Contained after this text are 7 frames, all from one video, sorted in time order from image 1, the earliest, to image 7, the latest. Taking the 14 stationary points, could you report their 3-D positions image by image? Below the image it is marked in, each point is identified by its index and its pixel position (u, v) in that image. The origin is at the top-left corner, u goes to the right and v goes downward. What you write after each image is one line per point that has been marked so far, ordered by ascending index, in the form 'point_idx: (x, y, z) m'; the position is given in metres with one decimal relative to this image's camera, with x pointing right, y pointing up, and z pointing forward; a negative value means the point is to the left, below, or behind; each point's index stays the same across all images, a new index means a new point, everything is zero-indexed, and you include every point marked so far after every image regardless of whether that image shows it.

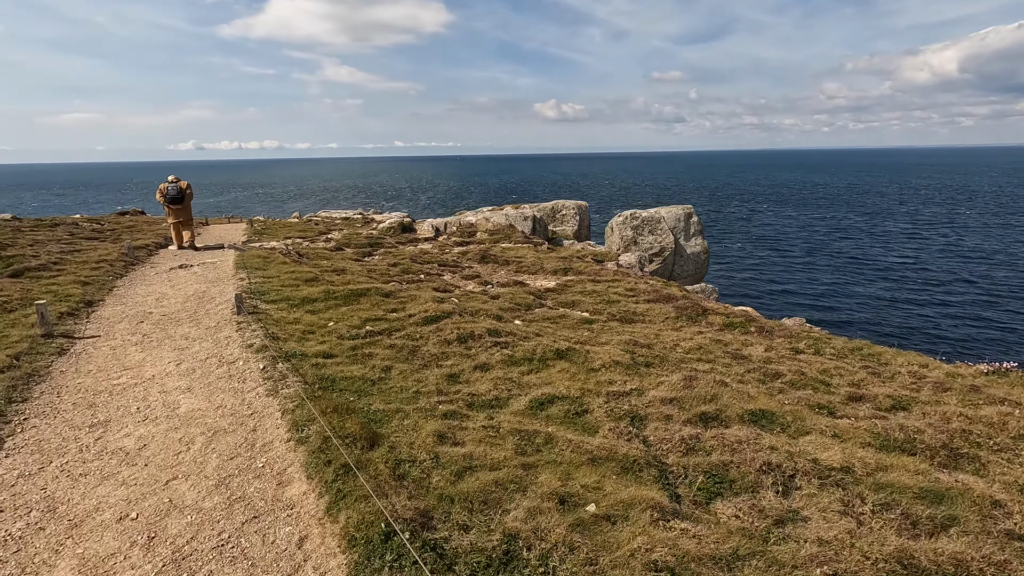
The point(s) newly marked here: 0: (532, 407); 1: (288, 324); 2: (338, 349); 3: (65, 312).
0: (+0.5, -2.7, +11.9) m
1: (-7.4, -1.2, +17.6) m
2: (-5.0, -1.7, +15.4) m
3: (-15.9, -0.9, +19.1) m
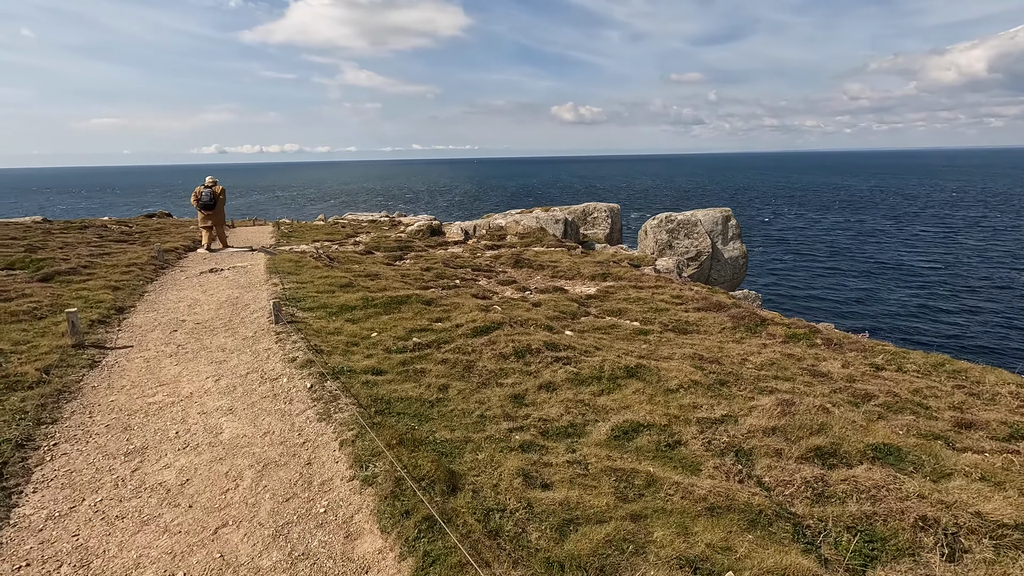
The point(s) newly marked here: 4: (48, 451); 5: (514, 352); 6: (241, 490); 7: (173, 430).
0: (+2.0, -2.9, +10.5) m
1: (-5.6, -1.5, +16.4) m
2: (-3.3, -2.0, +14.1) m
3: (-14.1, -1.1, +18.2) m
4: (-8.5, -3.0, +9.8) m
5: (+0.1, -1.8, +15.2) m
6: (-4.3, -3.2, +8.4) m
7: (-6.8, -2.8, +10.7) m
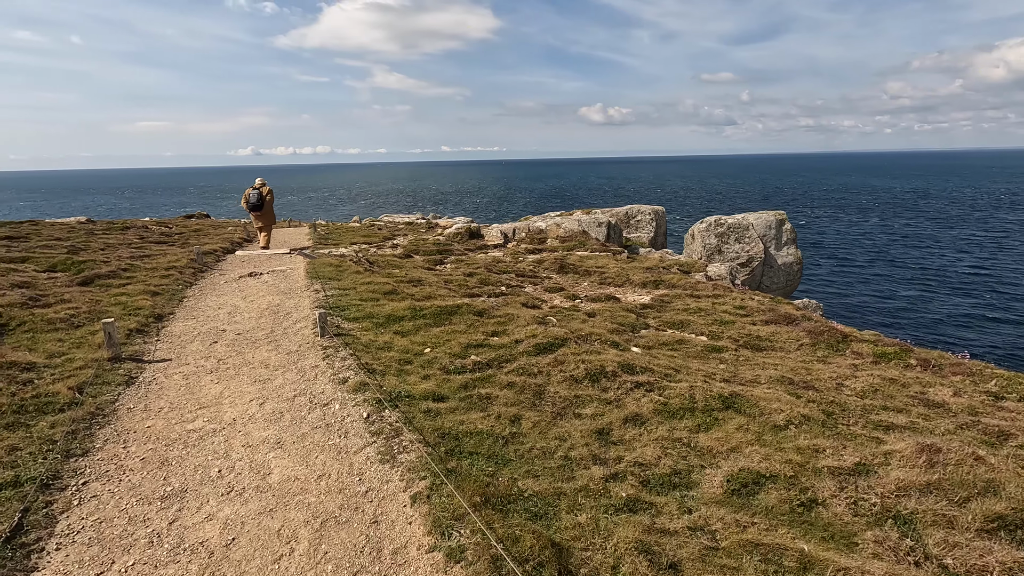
0: (+3.6, -3.3, +8.7) m
1: (-3.7, -1.8, +15.0) m
2: (-1.5, -2.3, +12.6) m
3: (-12.1, -1.3, +17.2) m
4: (-7.0, -3.3, +8.5) m
5: (+1.9, -2.2, +13.5) m
6: (-2.8, -3.5, +7.0) m
7: (-5.2, -3.1, +9.3) m
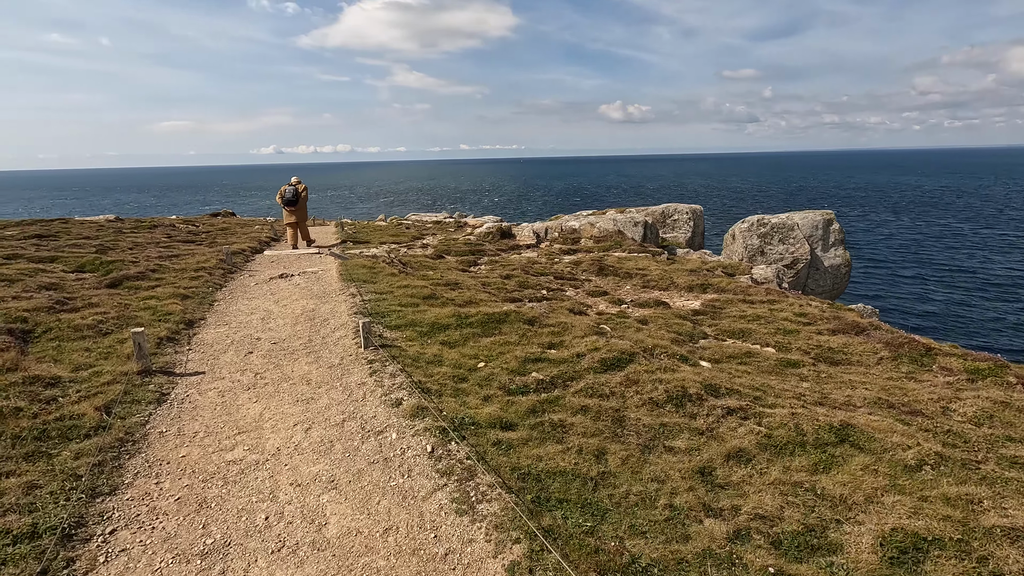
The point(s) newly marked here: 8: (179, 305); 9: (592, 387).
0: (+5.0, -3.6, +7.0) m
1: (-2.1, -2.0, +13.6) m
2: (+0.1, -2.6, +11.1) m
3: (-10.4, -1.5, +16.0) m
4: (-5.5, -3.5, +7.2) m
5: (+3.5, -2.4, +11.9) m
6: (-1.4, -3.7, +5.5) m
7: (-3.7, -3.3, +8.0) m
8: (-12.3, -0.6, +19.8) m
9: (+1.9, -2.3, +12.7) m
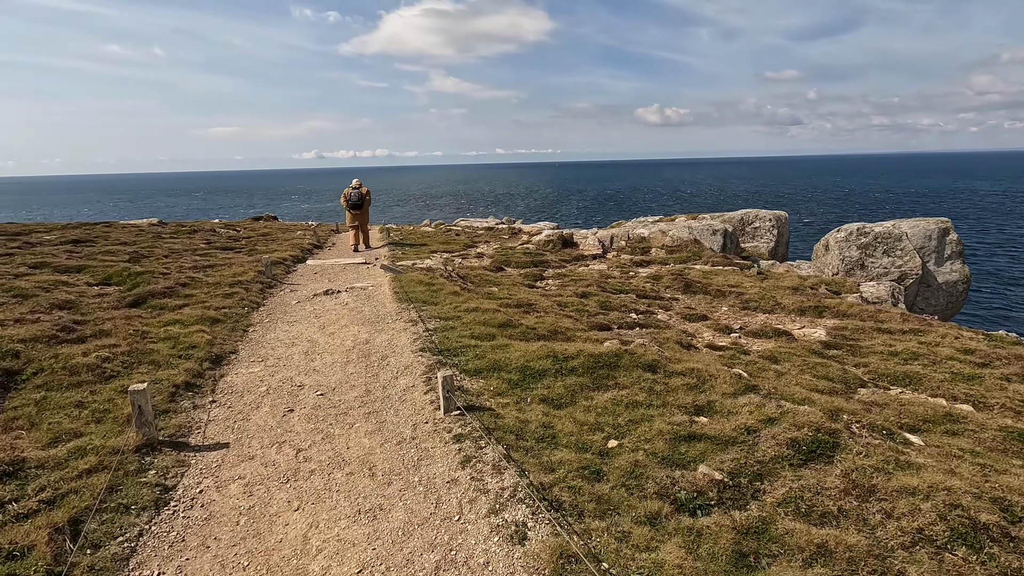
0: (+7.2, -4.4, +2.4) m
1: (+0.6, -2.8, +9.3) m
2: (+2.5, -3.4, +6.7) m
3: (-7.6, -2.2, +12.3) m
4: (-3.3, -4.2, +3.2) m
5: (+6.0, -3.3, +7.3) m
6: (+0.7, -4.5, +1.2) m
7: (-1.5, -4.1, +3.8) m
8: (-9.2, -1.4, +16.1) m
9: (+4.5, -3.2, +8.2) m
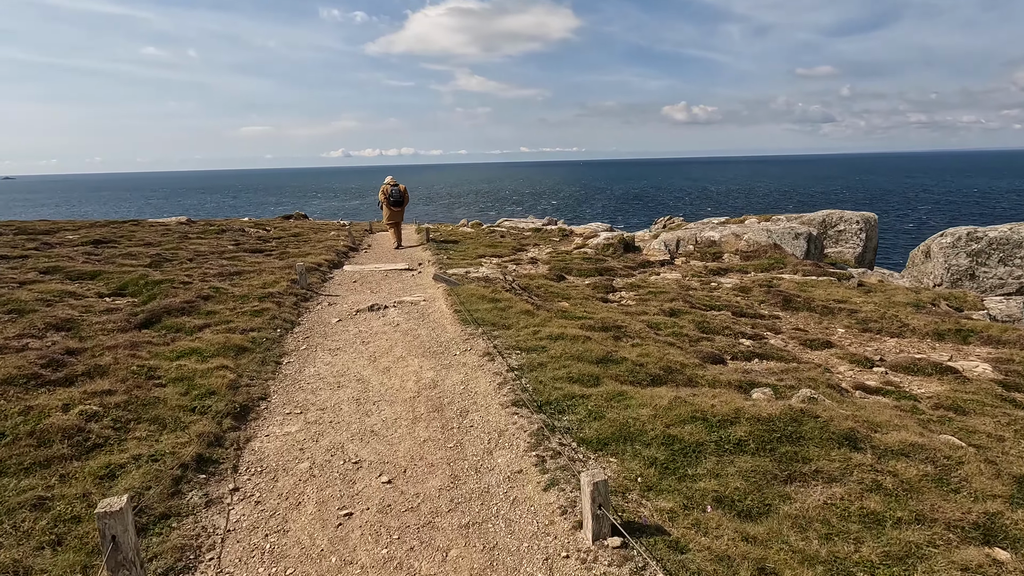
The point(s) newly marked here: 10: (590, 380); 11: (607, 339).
0: (+9.2, -5.2, -2.0) m
1: (+2.9, -3.5, +5.3) m
2: (+4.7, -4.1, +2.6) m
3: (-5.2, -2.8, +8.6) m
4: (-1.3, -4.8, -0.6) m
5: (+8.2, -4.0, +3.0) m
6: (+2.6, -5.2, -2.8) m
7: (+0.6, -4.8, -0.1) m
8: (-6.6, -1.9, +12.5) m
9: (+6.7, -3.9, +4.0) m
10: (+1.8, -2.1, +12.6) m
11: (+2.9, -1.6, +16.2) m
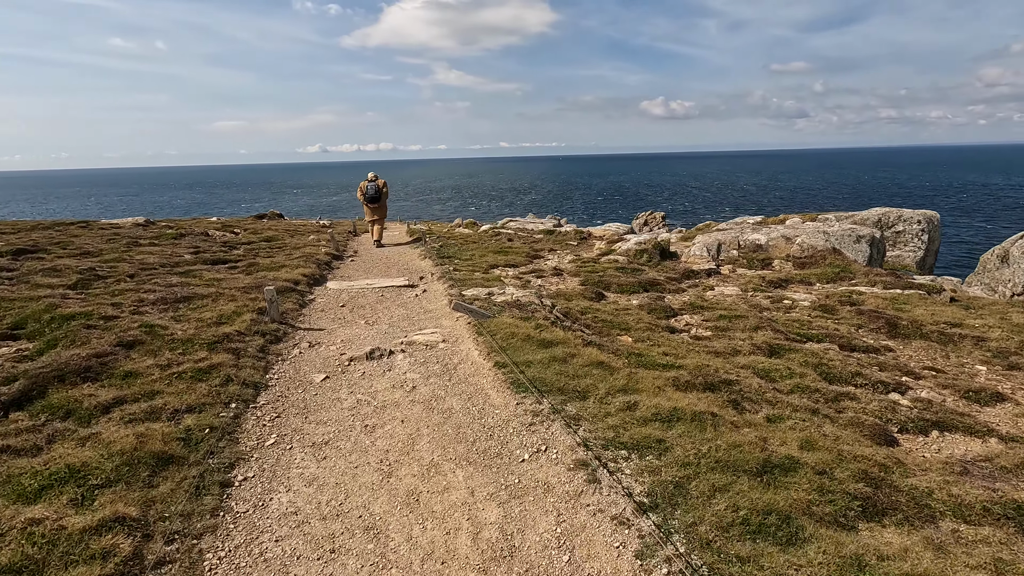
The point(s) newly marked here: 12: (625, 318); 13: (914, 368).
0: (+11.5, -6.3, -7.1) m
1: (+4.9, -4.5, -0.1) m
2: (+6.8, -5.2, -2.8) m
3: (-3.3, -3.9, +2.9) m
4: (+0.9, -6.0, -6.2) m
5: (+10.3, -5.1, -2.2) m
6: (+4.9, -6.3, -8.2) m
7: (+2.8, -5.9, -5.6) m
8: (-4.9, -3.0, +6.8) m
9: (+8.8, -4.9, -1.3) m
10: (+3.6, -3.1, +7.1) m
11: (+4.5, -2.5, +10.8) m
12: (+3.9, -1.0, +18.3) m
13: (+12.3, -2.4, +16.2) m
